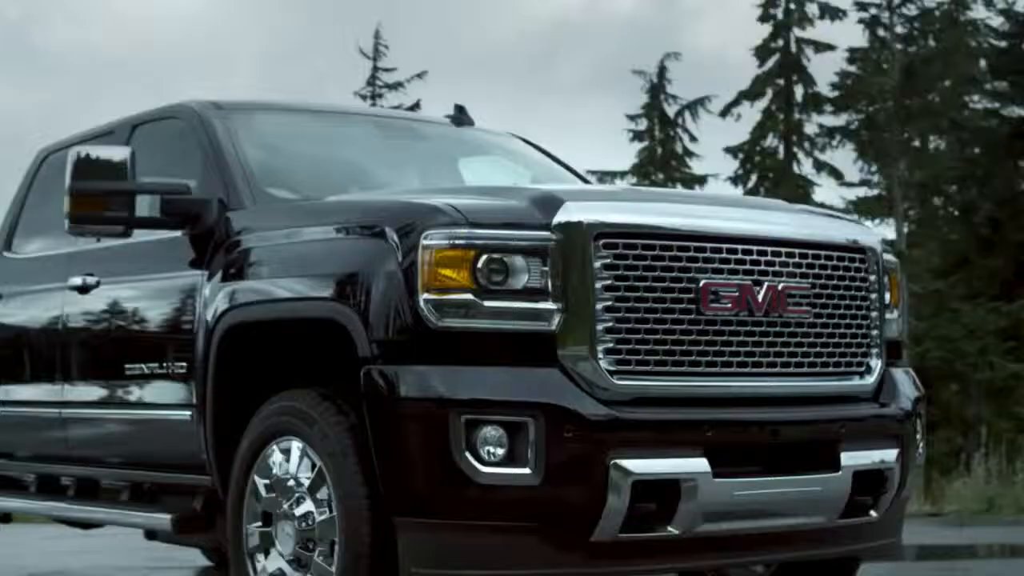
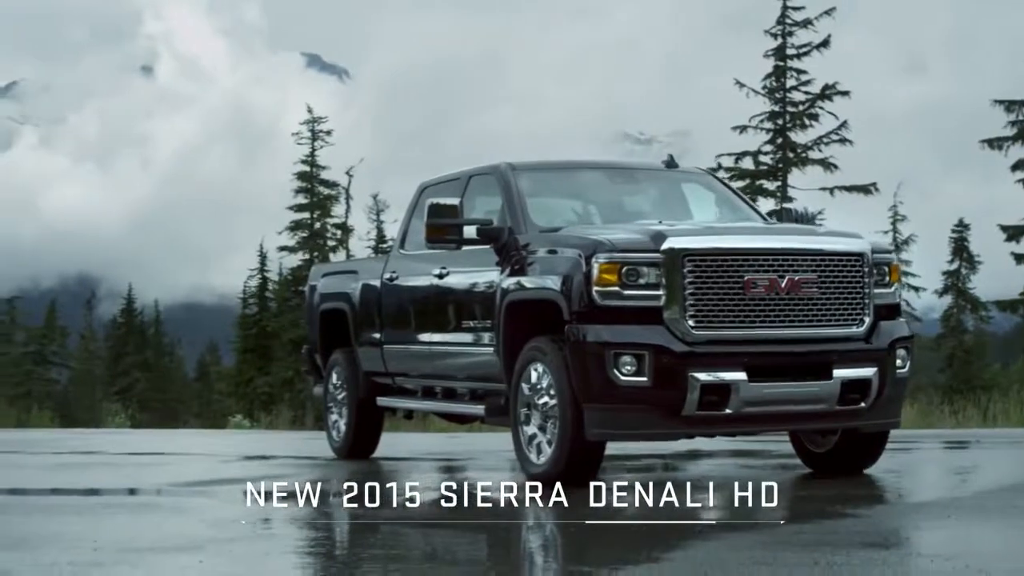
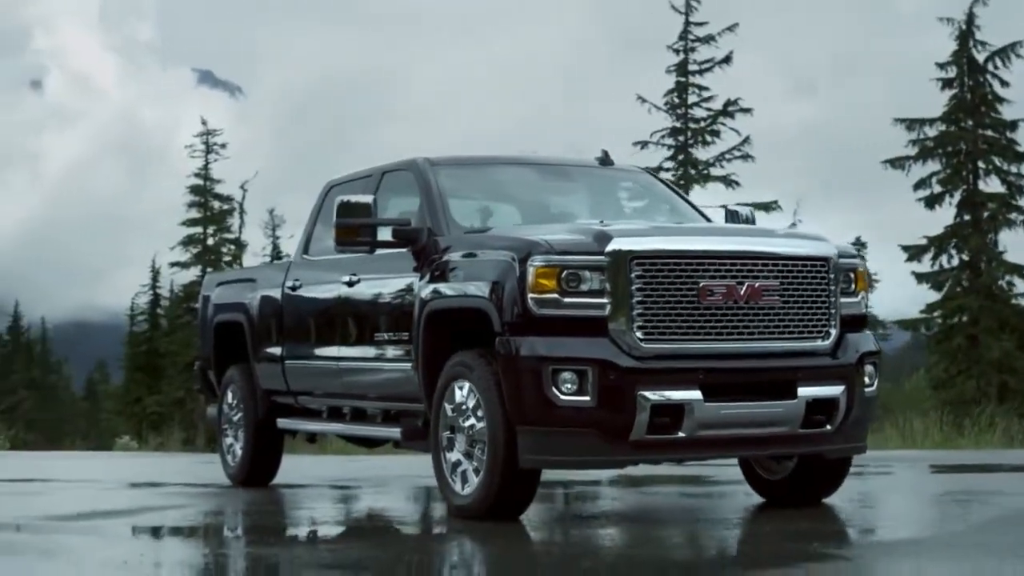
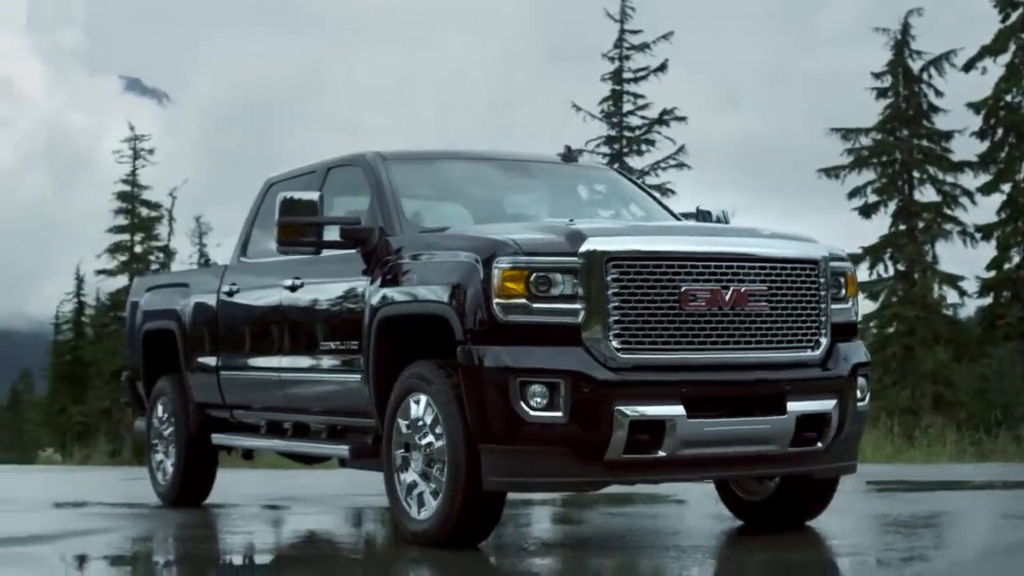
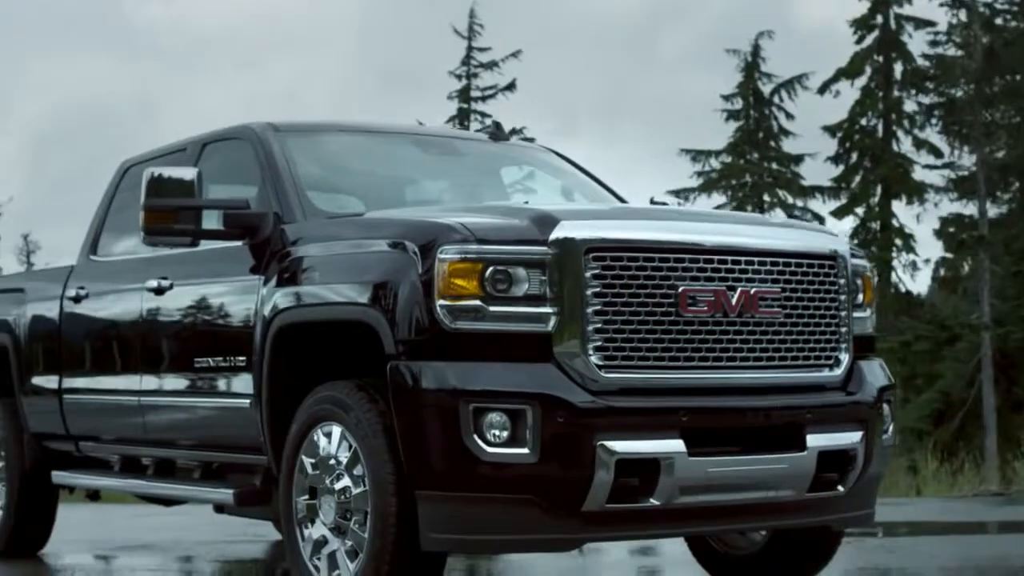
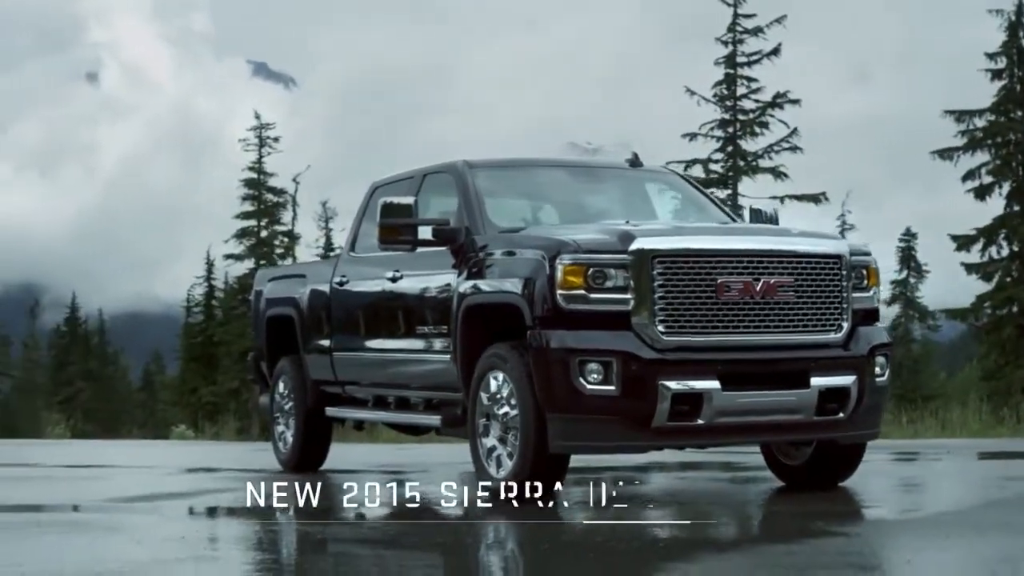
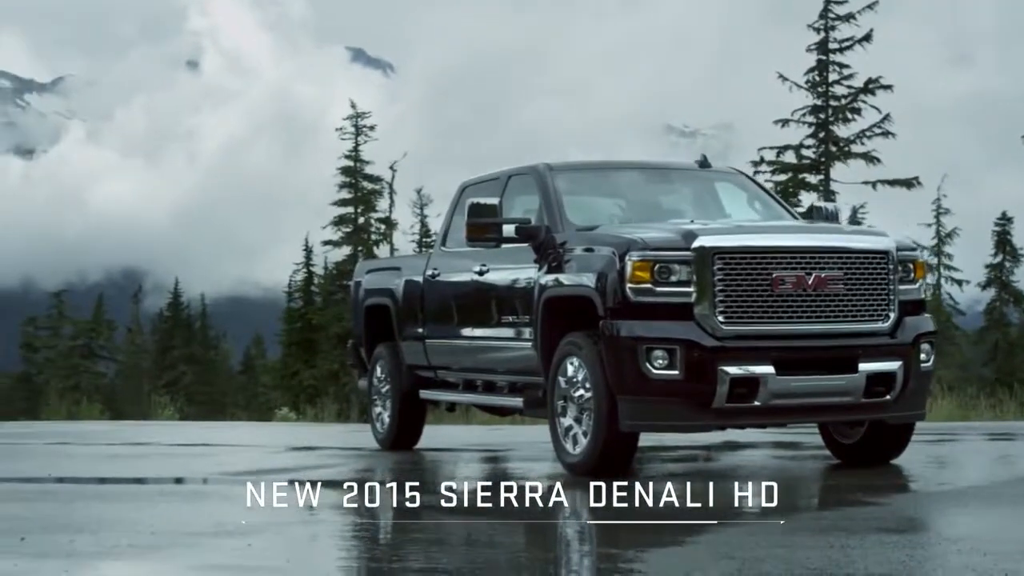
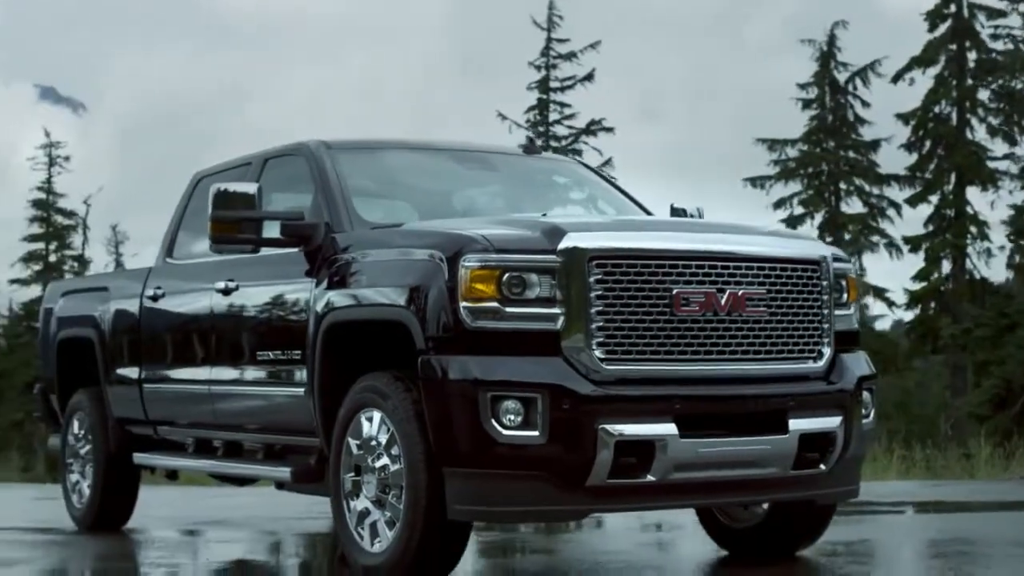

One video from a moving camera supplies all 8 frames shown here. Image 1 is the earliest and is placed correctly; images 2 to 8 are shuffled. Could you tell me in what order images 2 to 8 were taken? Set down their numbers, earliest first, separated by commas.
5, 8, 4, 3, 6, 2, 7
